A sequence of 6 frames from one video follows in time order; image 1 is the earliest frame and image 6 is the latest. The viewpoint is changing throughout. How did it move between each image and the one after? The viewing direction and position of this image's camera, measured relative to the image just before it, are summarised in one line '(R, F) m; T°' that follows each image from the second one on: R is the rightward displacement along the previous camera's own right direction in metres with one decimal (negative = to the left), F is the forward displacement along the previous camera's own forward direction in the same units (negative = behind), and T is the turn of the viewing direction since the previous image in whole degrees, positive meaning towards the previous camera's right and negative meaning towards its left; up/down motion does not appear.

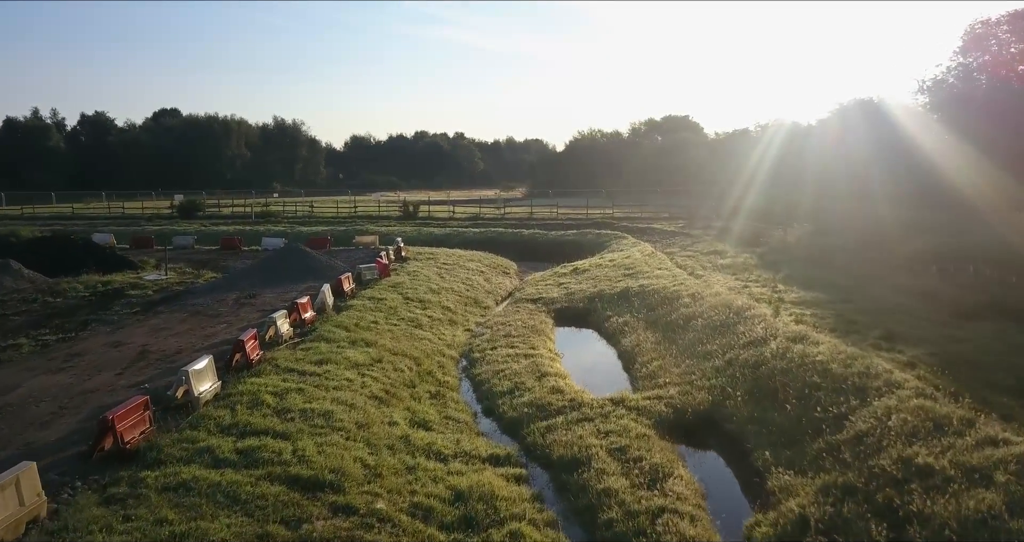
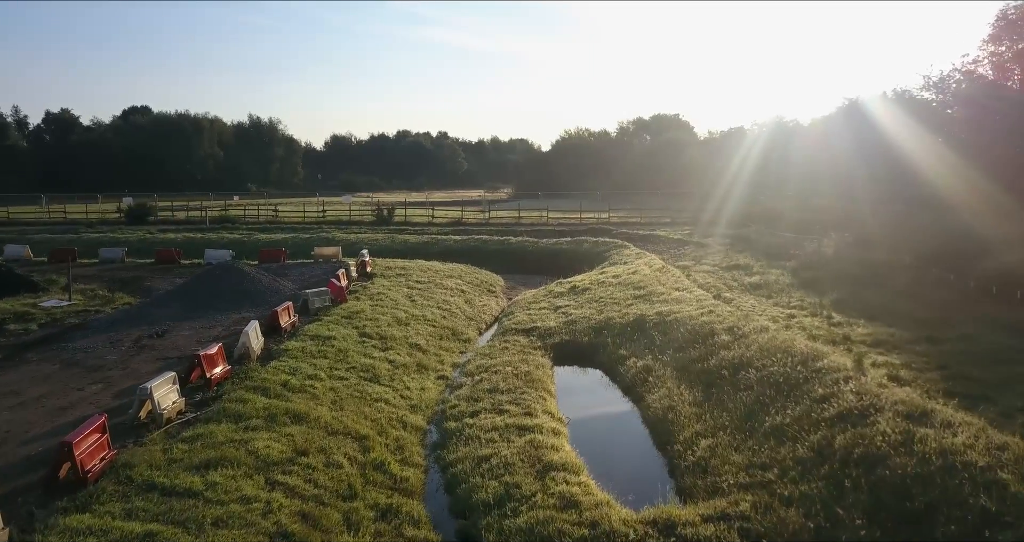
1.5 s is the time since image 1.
(0.0, +3.7) m; +1°
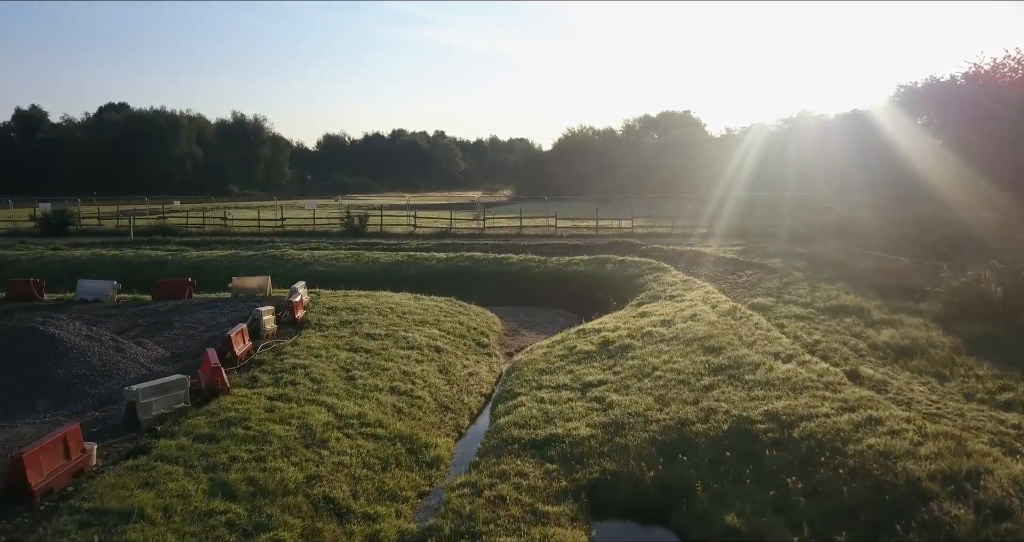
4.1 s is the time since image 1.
(0.0, +6.6) m; 0°
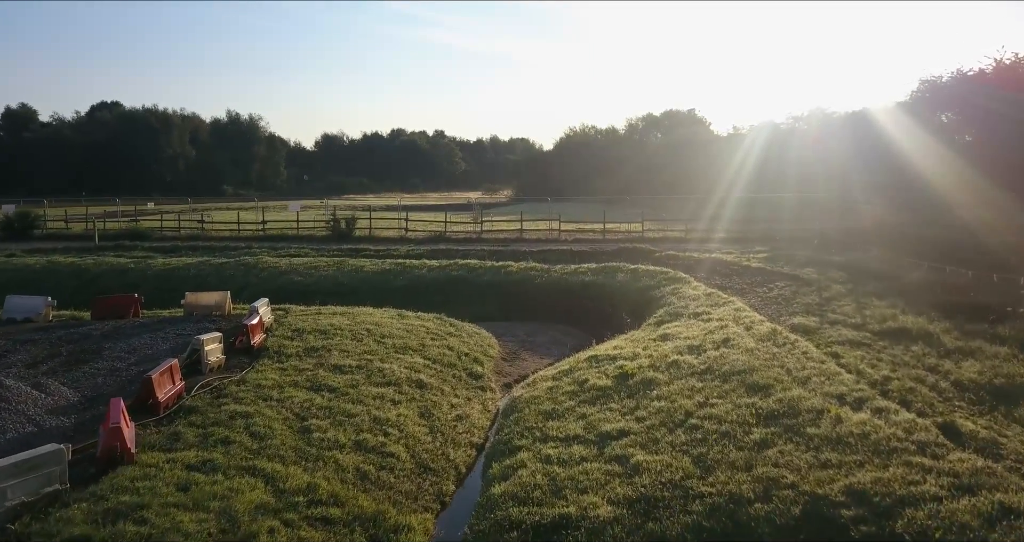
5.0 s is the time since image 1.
(0.0, +2.3) m; 0°
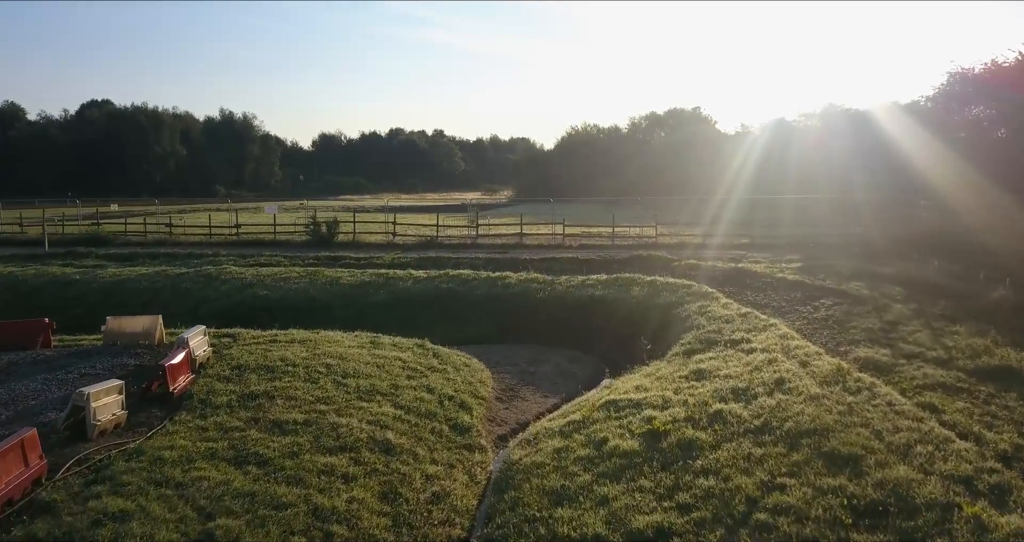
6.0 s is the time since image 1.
(+0.1, +2.6) m; 0°
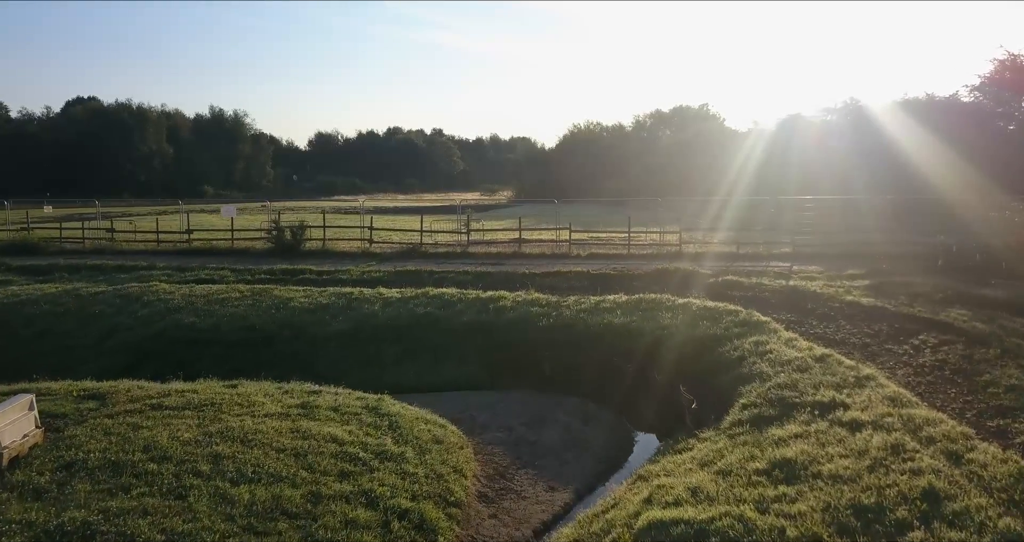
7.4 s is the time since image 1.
(+0.1, +3.7) m; 0°
